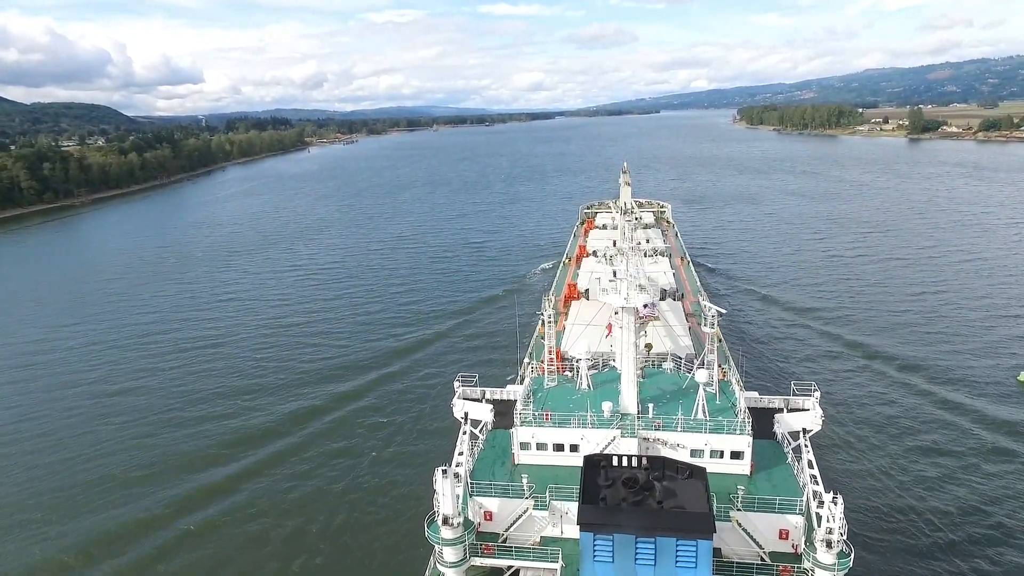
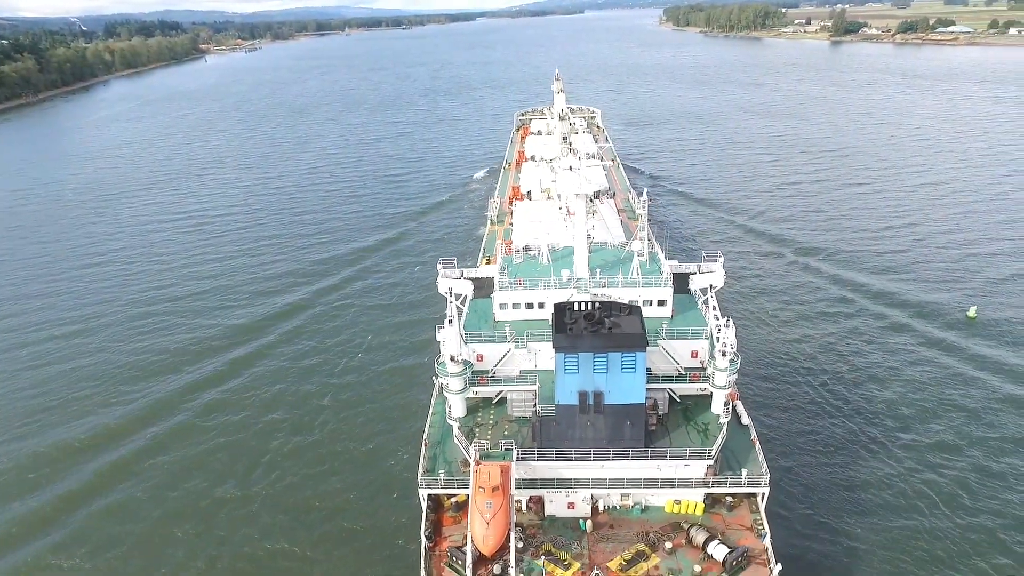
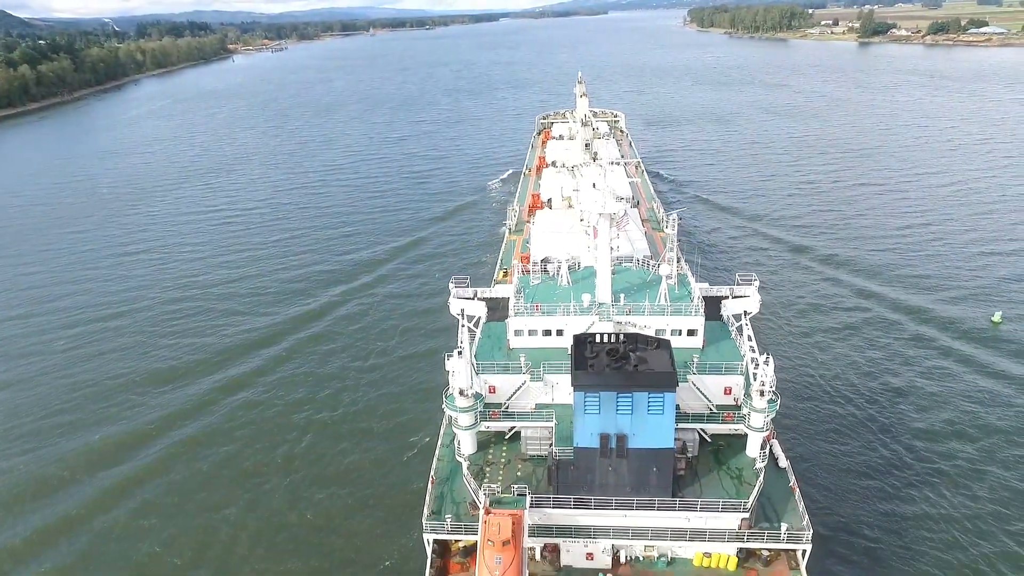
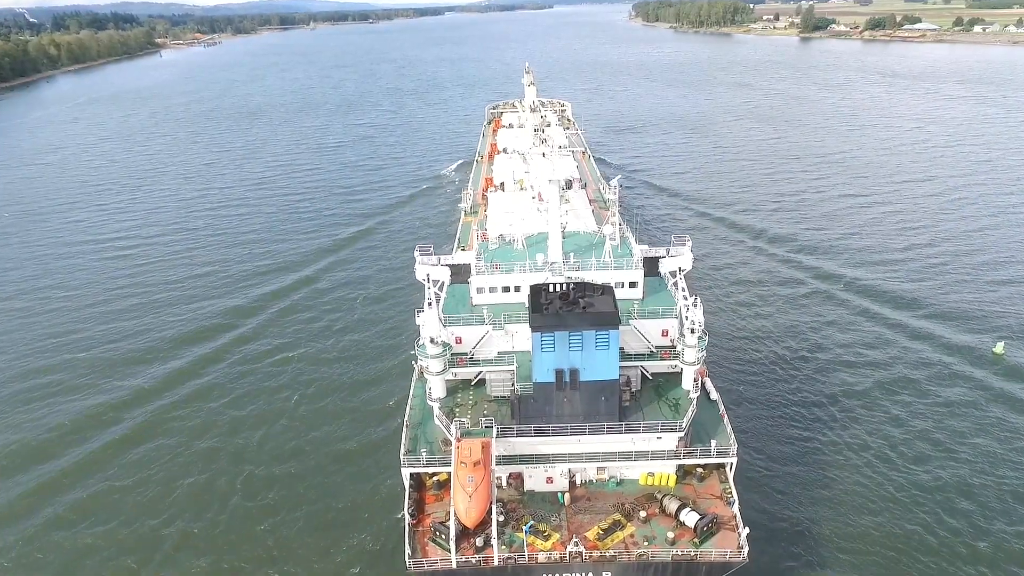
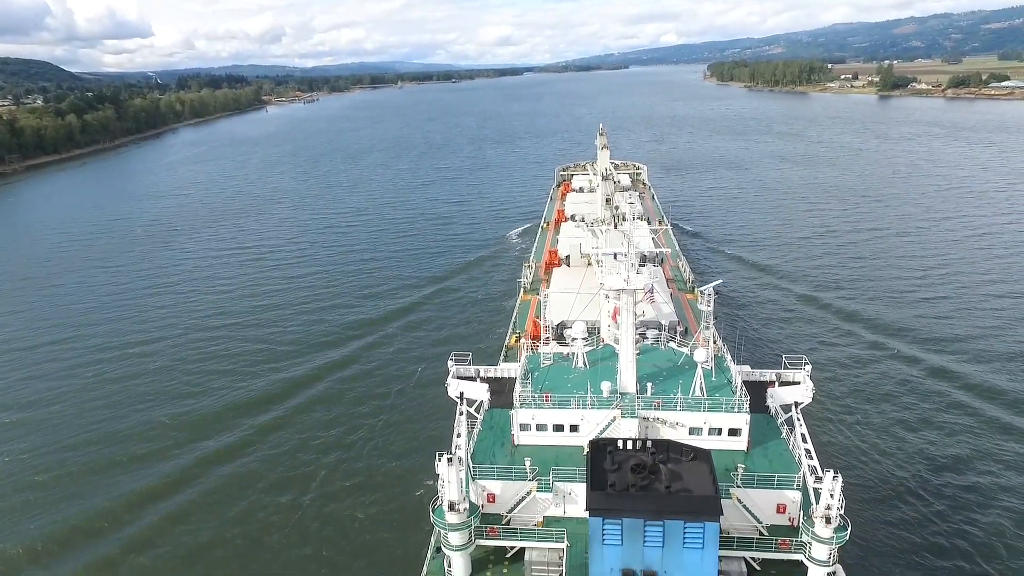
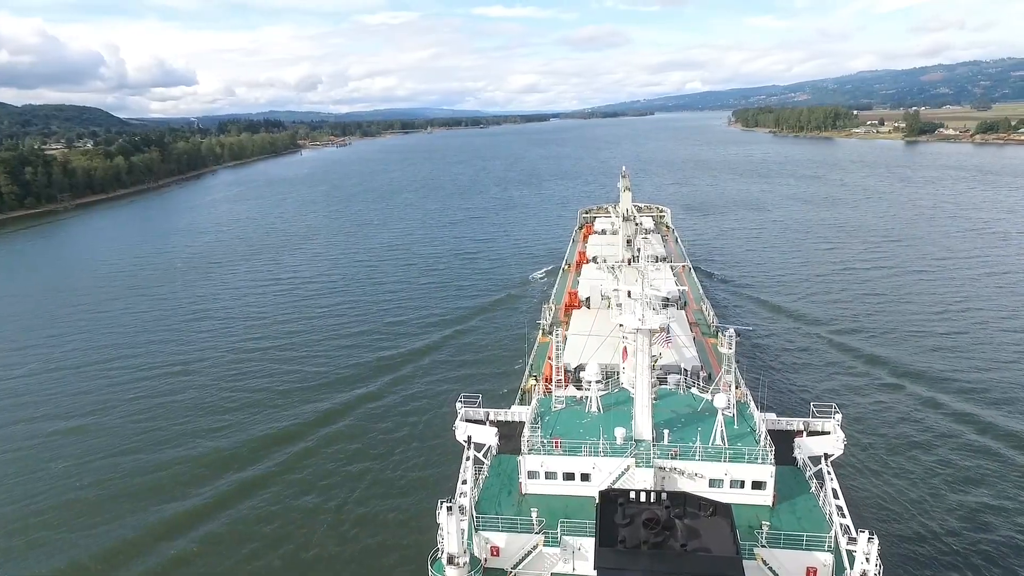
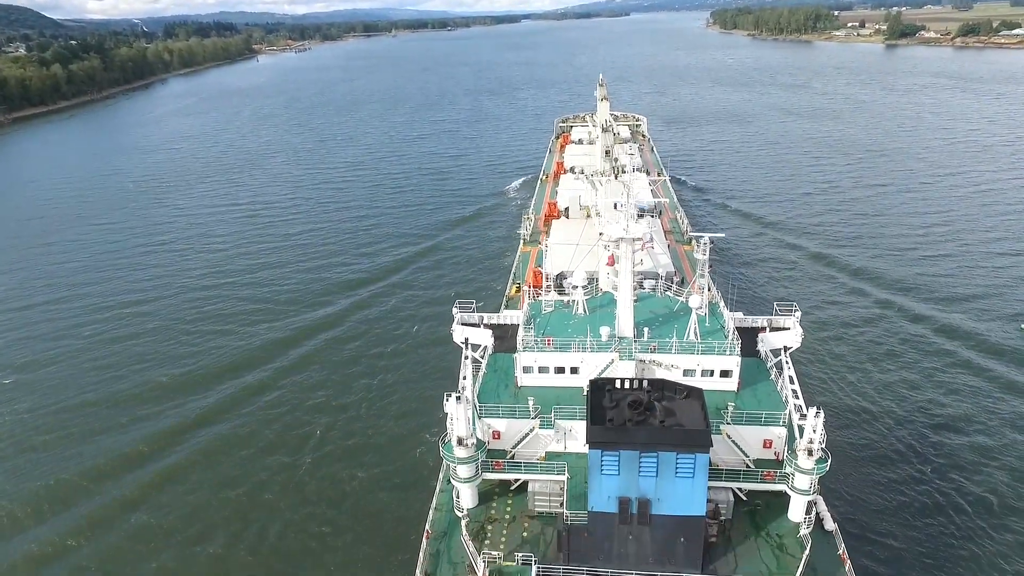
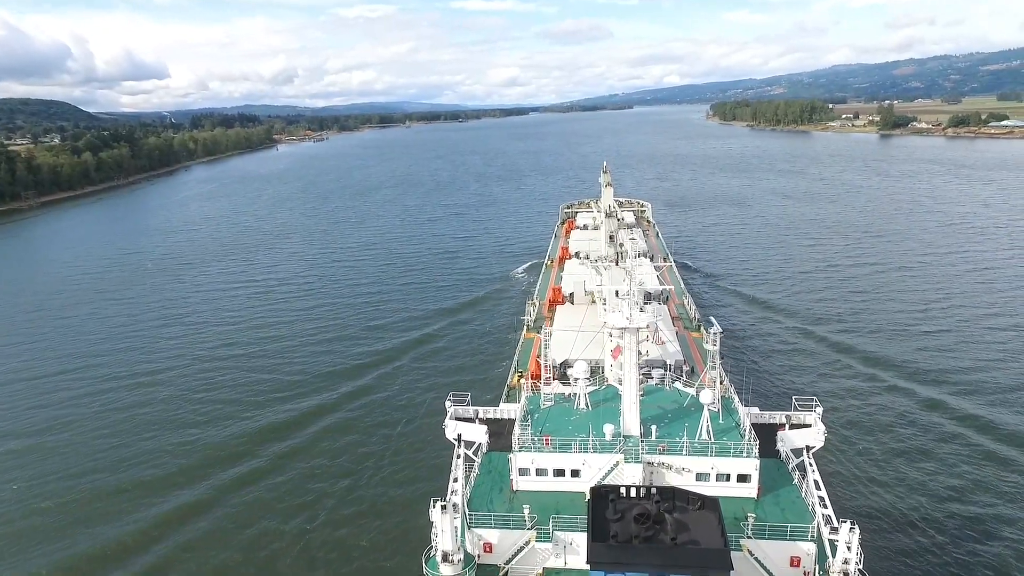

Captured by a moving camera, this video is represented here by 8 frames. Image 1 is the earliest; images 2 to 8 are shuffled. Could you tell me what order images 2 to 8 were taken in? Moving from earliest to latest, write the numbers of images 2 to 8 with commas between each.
6, 8, 5, 7, 3, 2, 4
